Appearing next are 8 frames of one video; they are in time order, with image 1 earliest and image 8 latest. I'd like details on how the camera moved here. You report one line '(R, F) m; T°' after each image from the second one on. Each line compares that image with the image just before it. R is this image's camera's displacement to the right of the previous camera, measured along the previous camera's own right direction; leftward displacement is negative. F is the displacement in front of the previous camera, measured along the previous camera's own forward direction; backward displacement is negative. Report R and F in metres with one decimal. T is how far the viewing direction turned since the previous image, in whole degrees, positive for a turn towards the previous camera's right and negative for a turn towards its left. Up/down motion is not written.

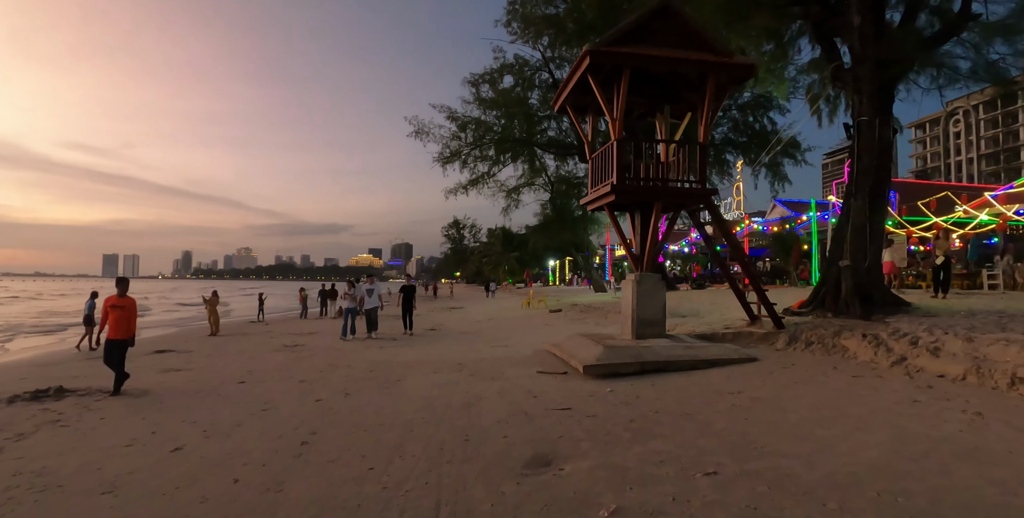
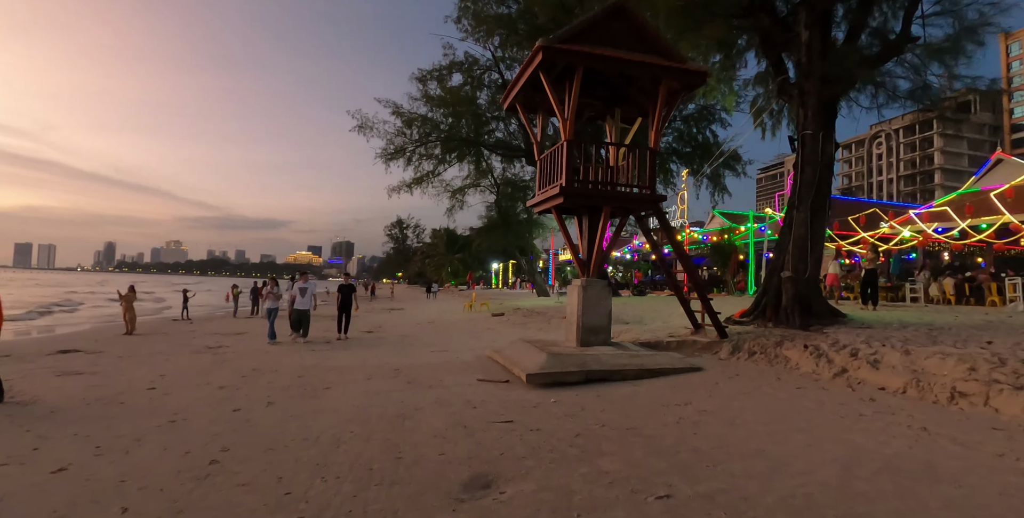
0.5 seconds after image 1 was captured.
(0.0, +0.4) m; +6°
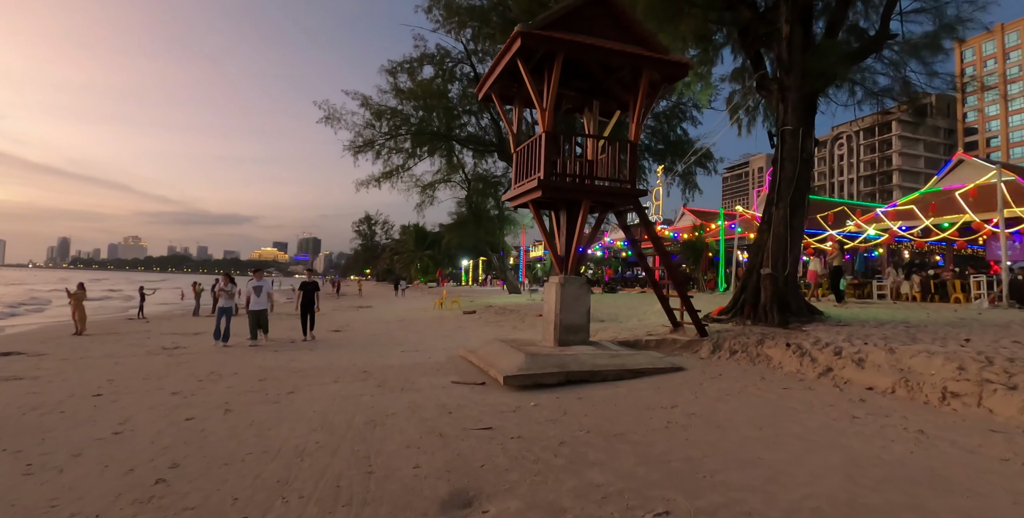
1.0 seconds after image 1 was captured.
(-0.1, +0.4) m; +3°
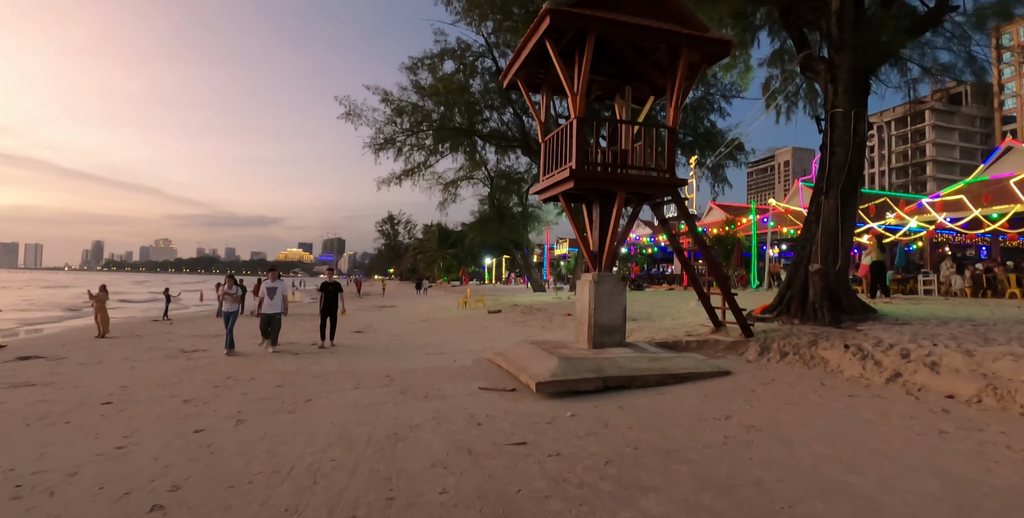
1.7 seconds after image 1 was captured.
(-0.1, +0.6) m; -2°
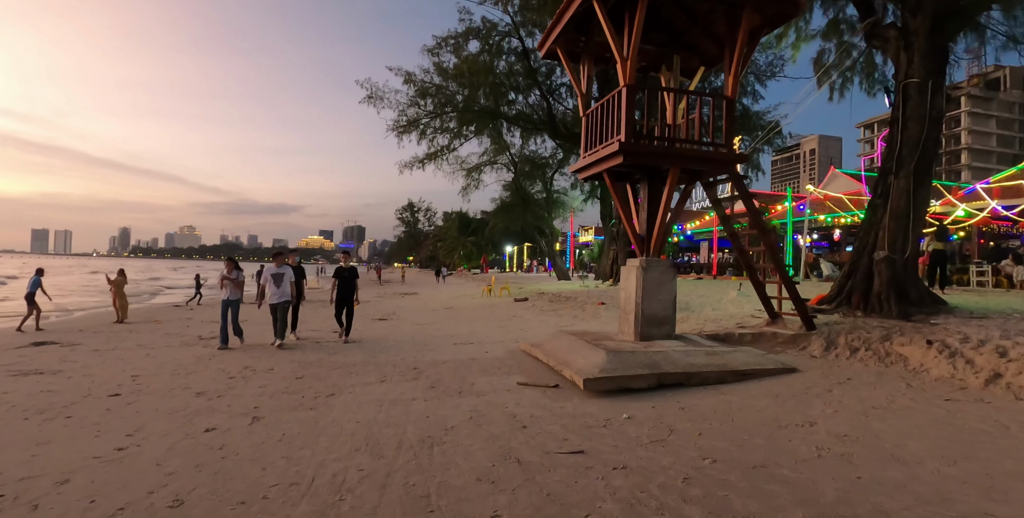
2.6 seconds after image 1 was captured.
(-0.3, +0.7) m; -2°
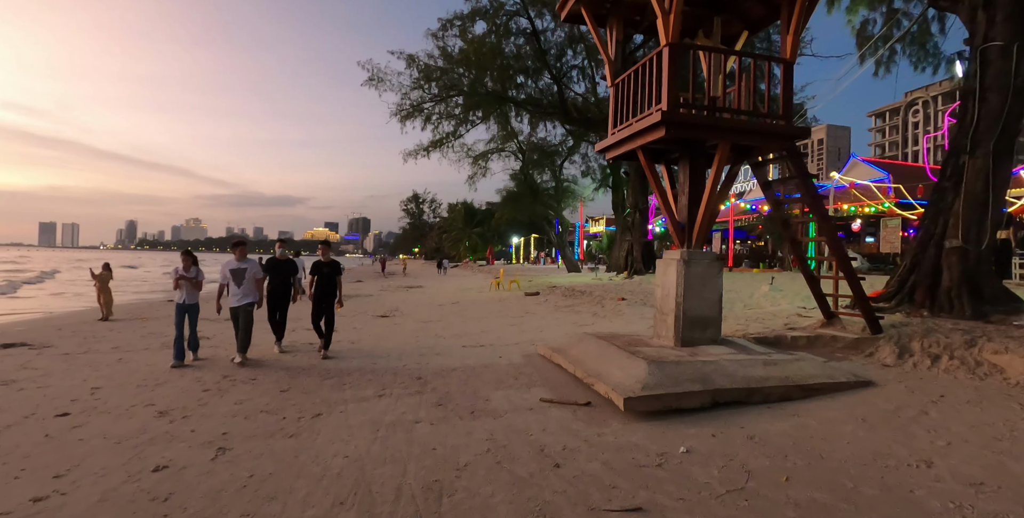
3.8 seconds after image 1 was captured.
(-0.2, +1.0) m; -1°
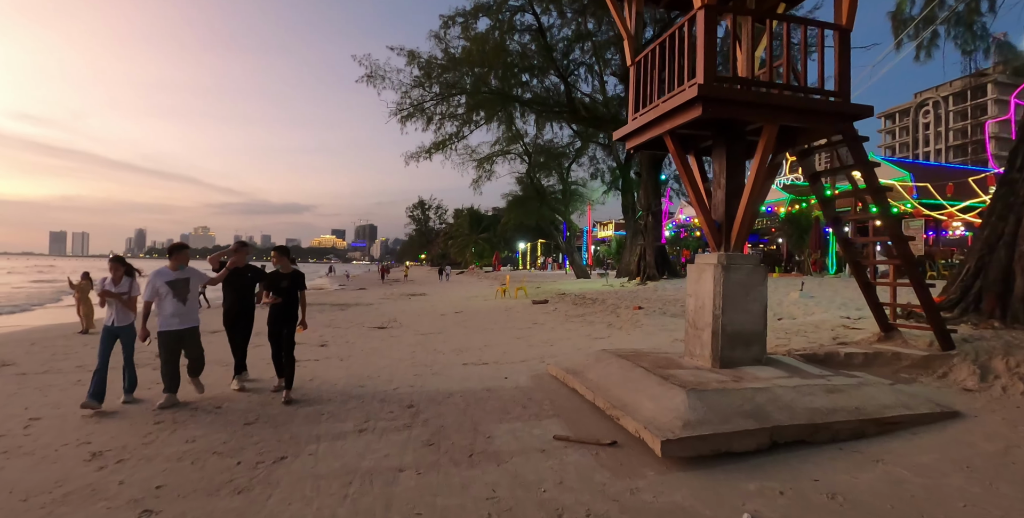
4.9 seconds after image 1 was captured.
(0.0, +0.9) m; -1°
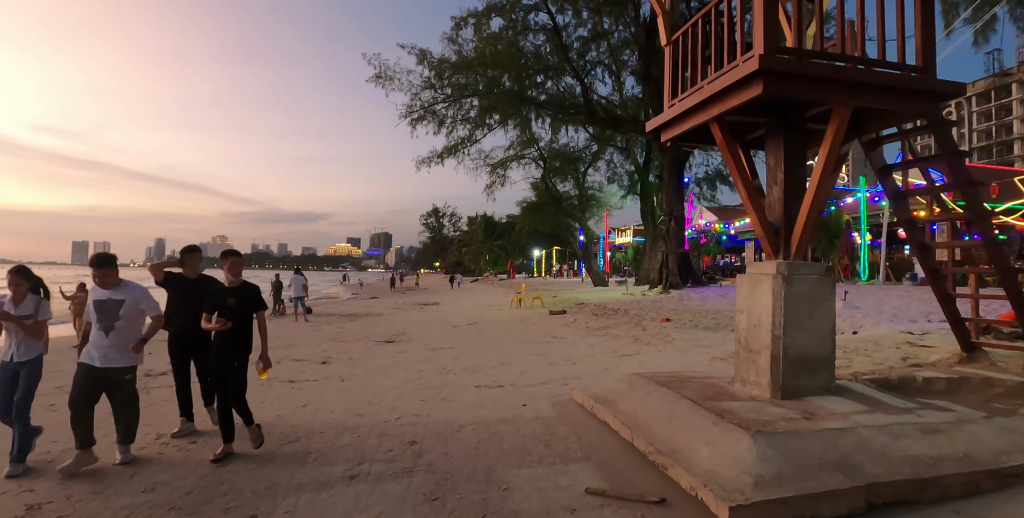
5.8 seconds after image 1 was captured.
(0.0, +0.8) m; -1°
